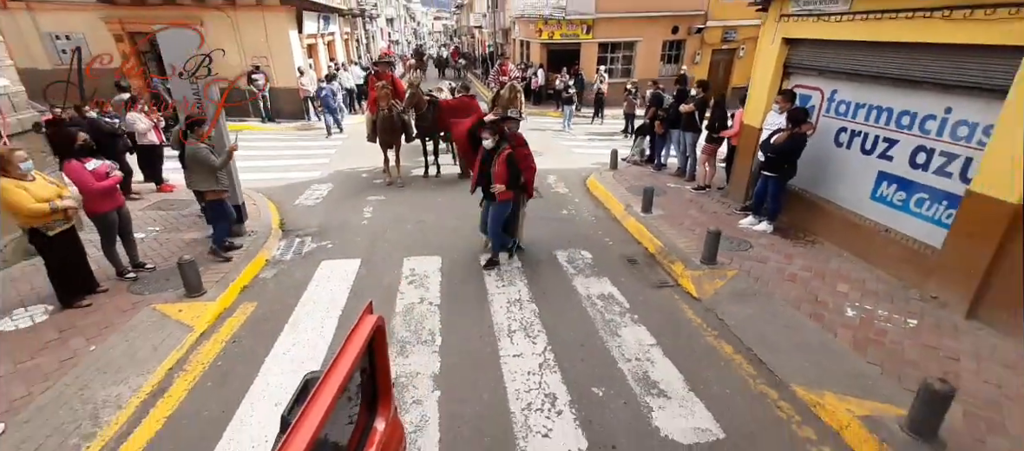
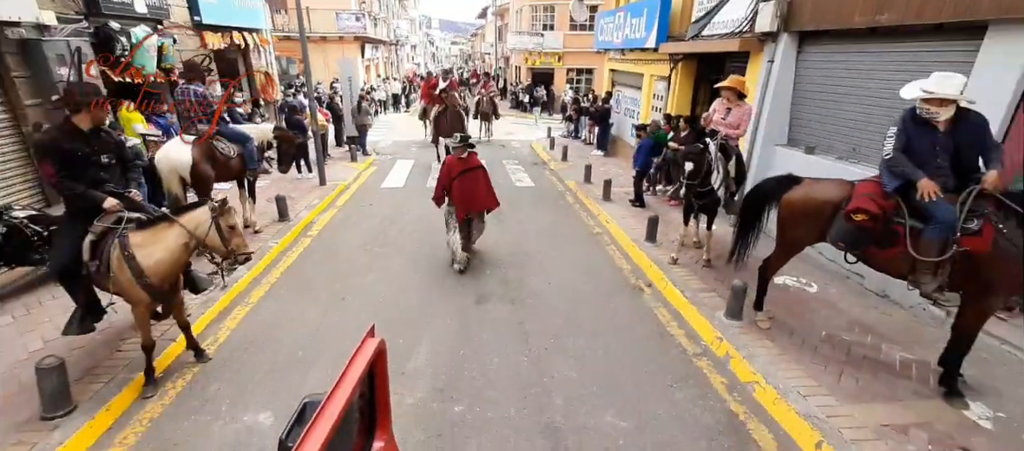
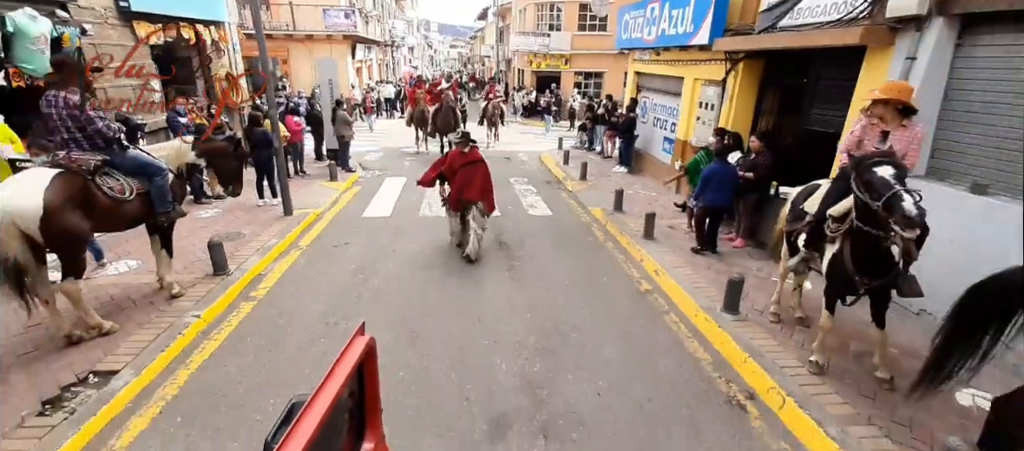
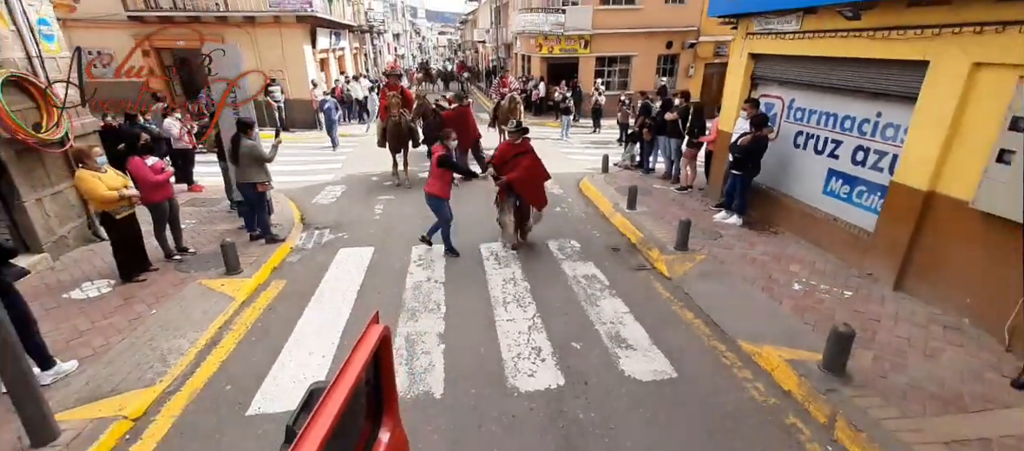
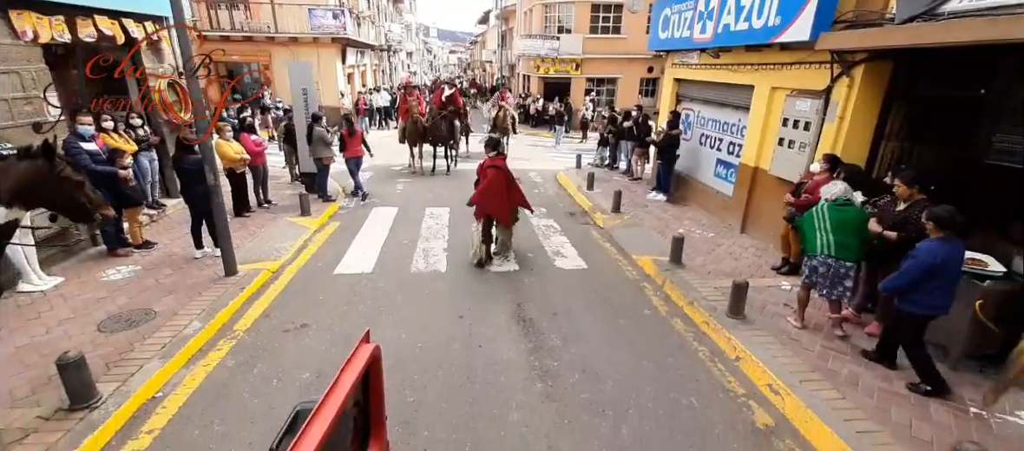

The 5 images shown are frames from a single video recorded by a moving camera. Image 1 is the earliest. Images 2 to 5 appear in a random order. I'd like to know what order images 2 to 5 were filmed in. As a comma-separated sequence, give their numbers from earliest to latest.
4, 5, 3, 2
